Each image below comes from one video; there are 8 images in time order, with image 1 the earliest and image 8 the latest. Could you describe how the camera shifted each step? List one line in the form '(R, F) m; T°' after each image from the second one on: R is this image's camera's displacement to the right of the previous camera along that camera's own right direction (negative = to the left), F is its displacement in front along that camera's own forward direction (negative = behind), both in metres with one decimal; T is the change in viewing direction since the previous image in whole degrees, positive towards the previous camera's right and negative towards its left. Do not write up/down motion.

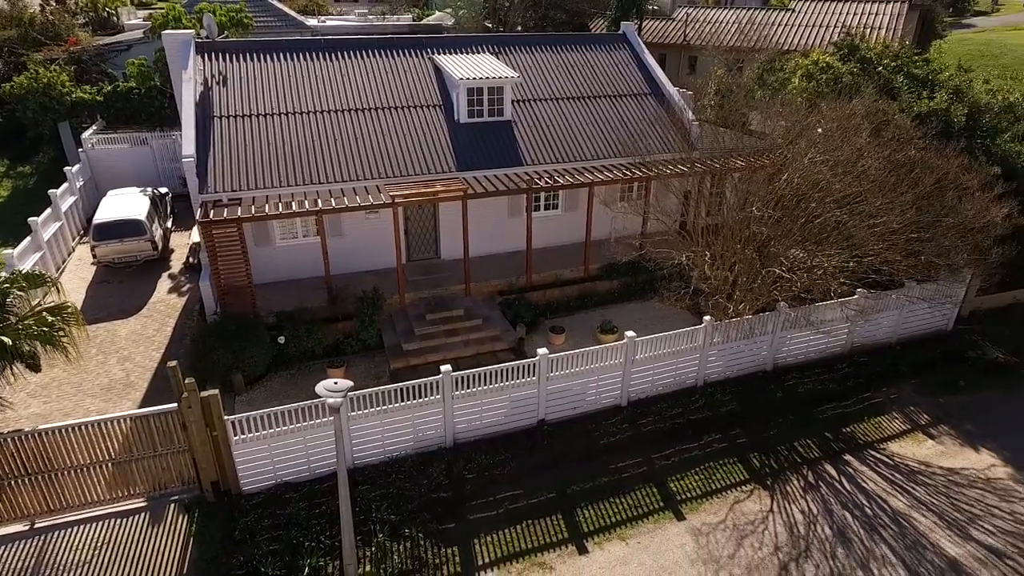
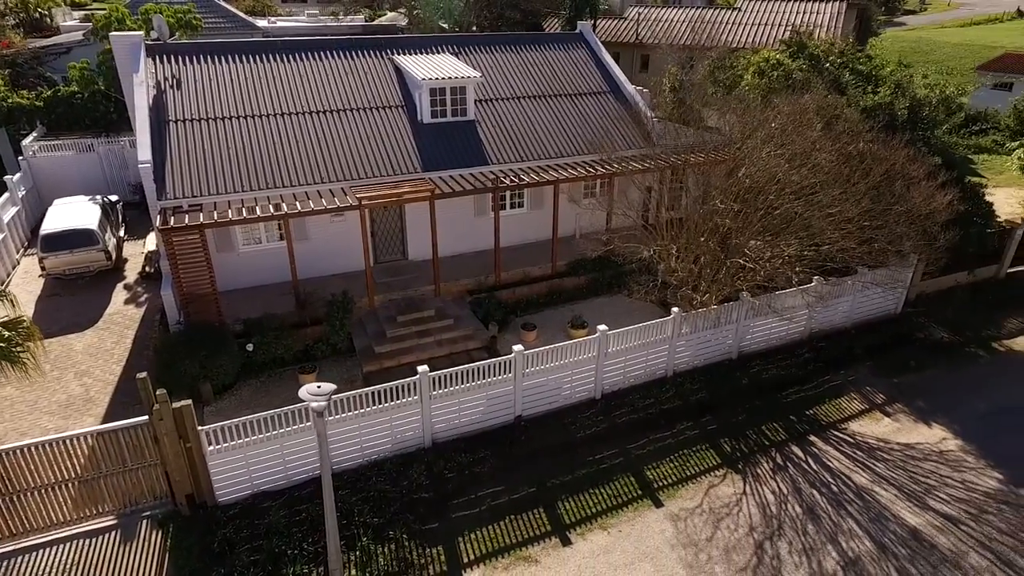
(-0.3, -0.1) m; +4°
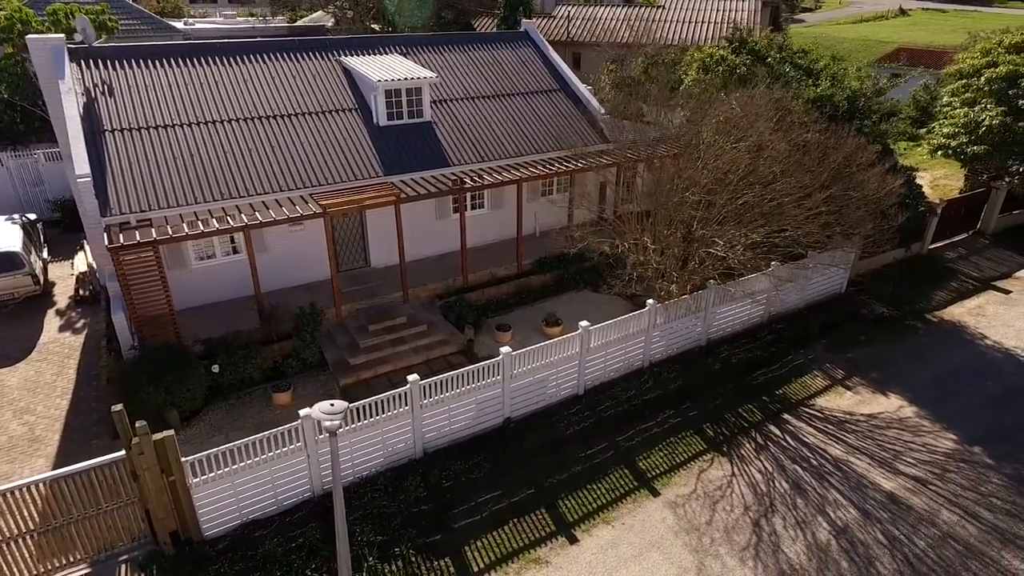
(-1.0, +0.2) m; +7°
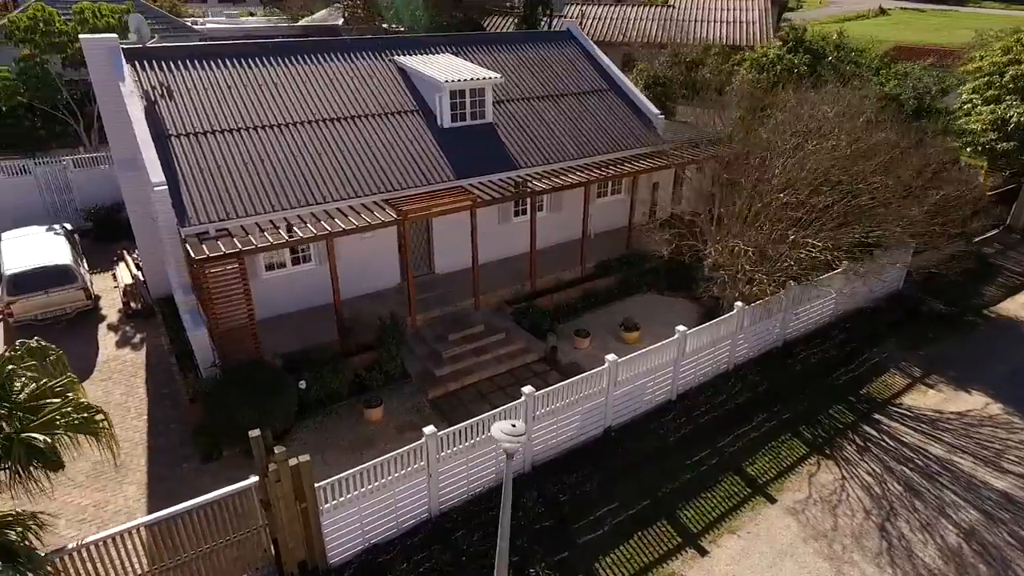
(-2.4, +0.4) m; +2°
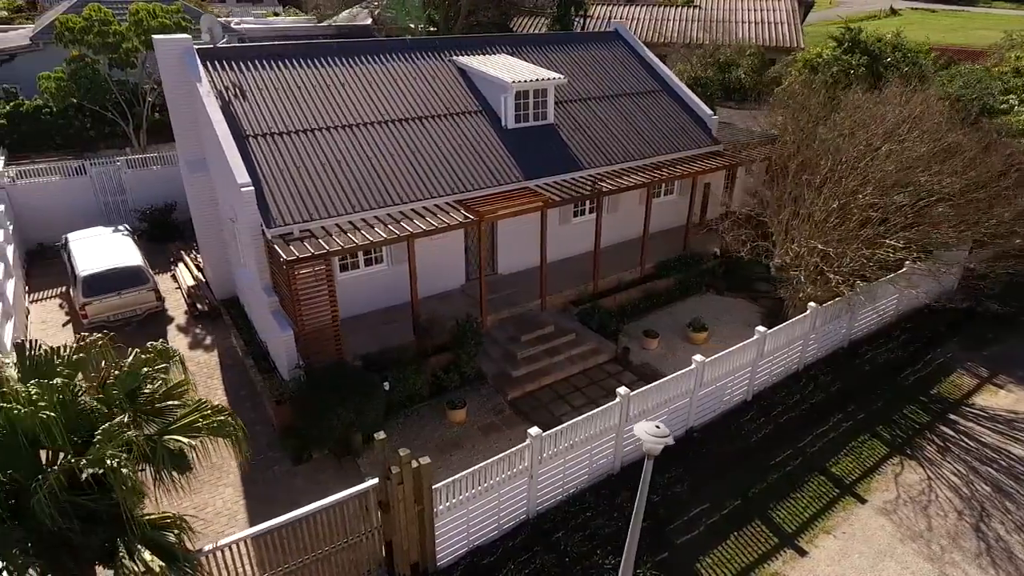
(-1.6, 0.0) m; 0°
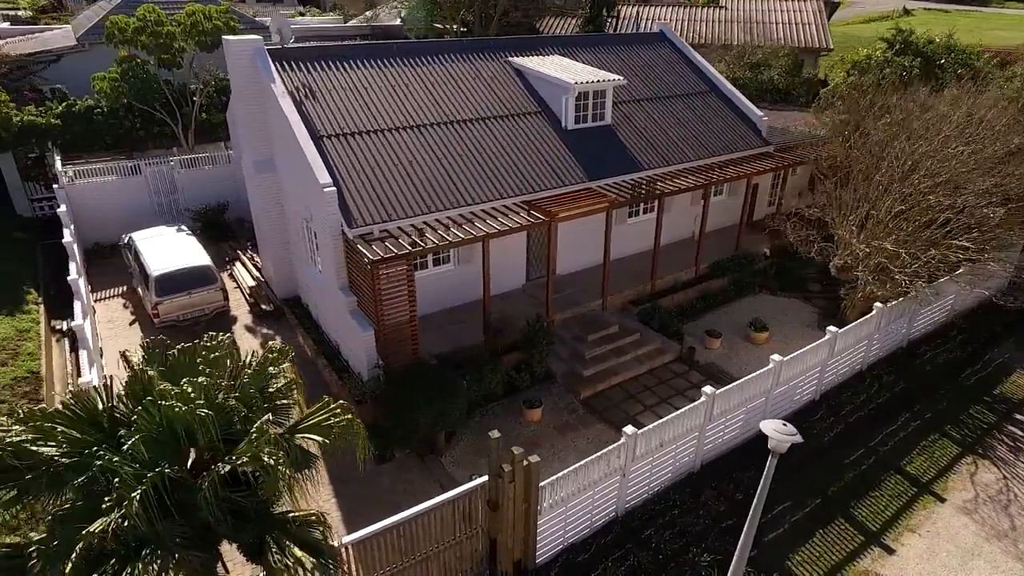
(-1.4, -0.1) m; 0°
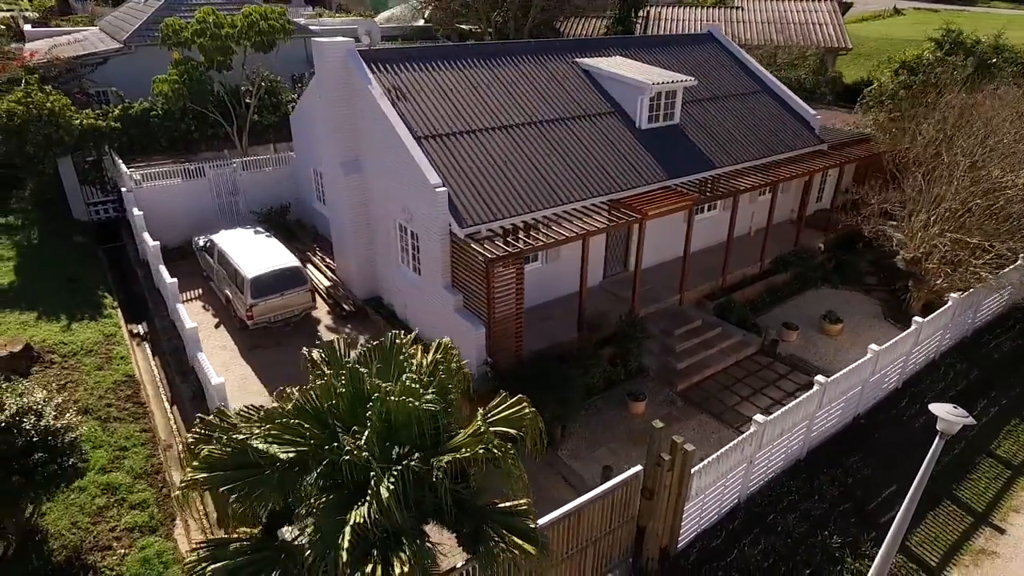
(-2.3, -0.2) m; +2°
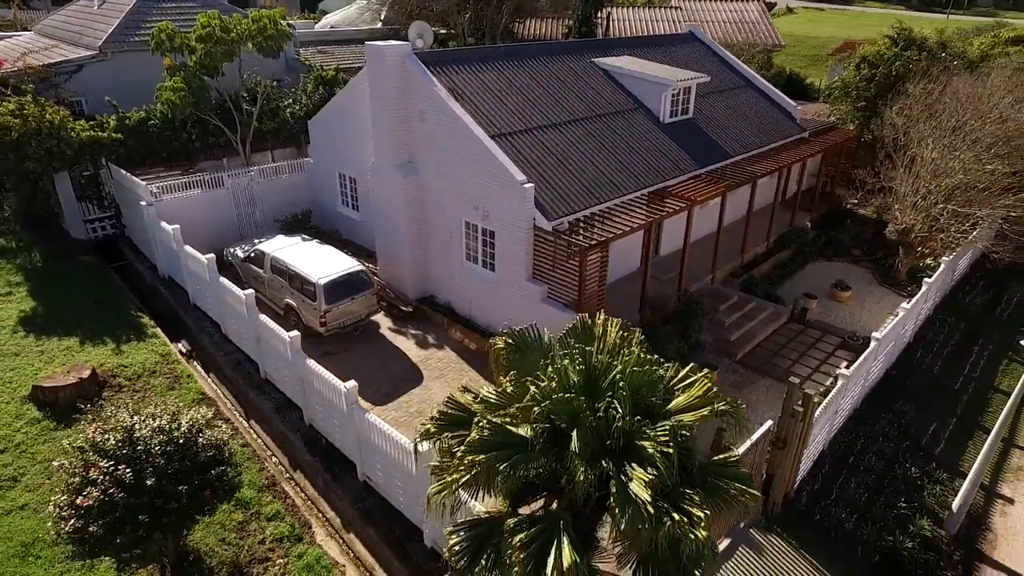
(-3.4, -0.4) m; +8°
